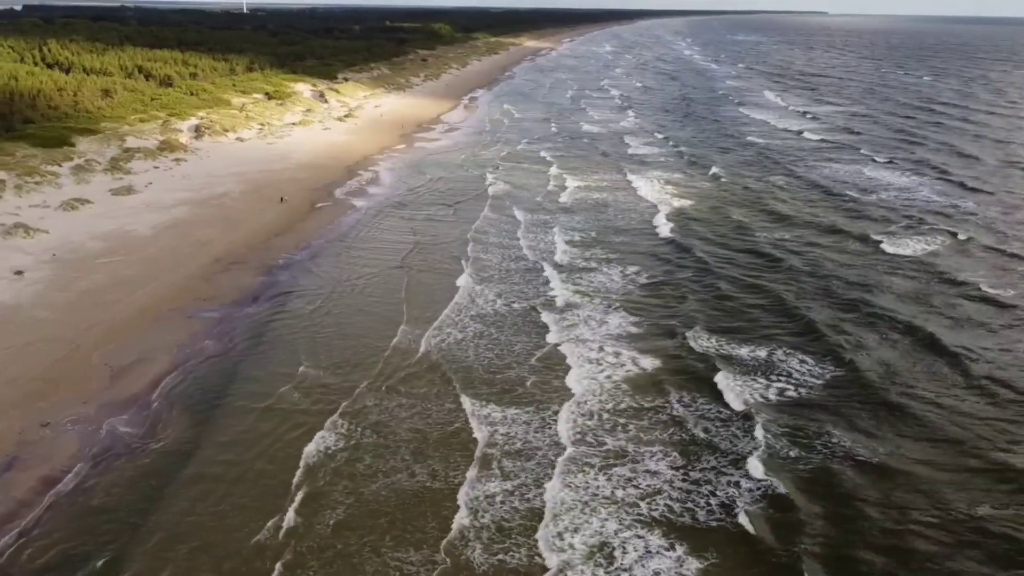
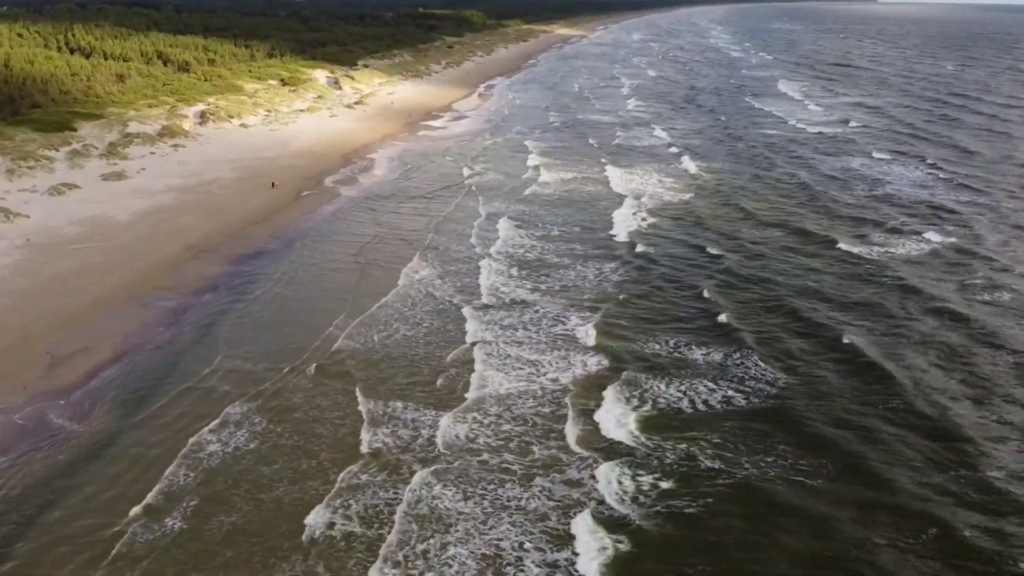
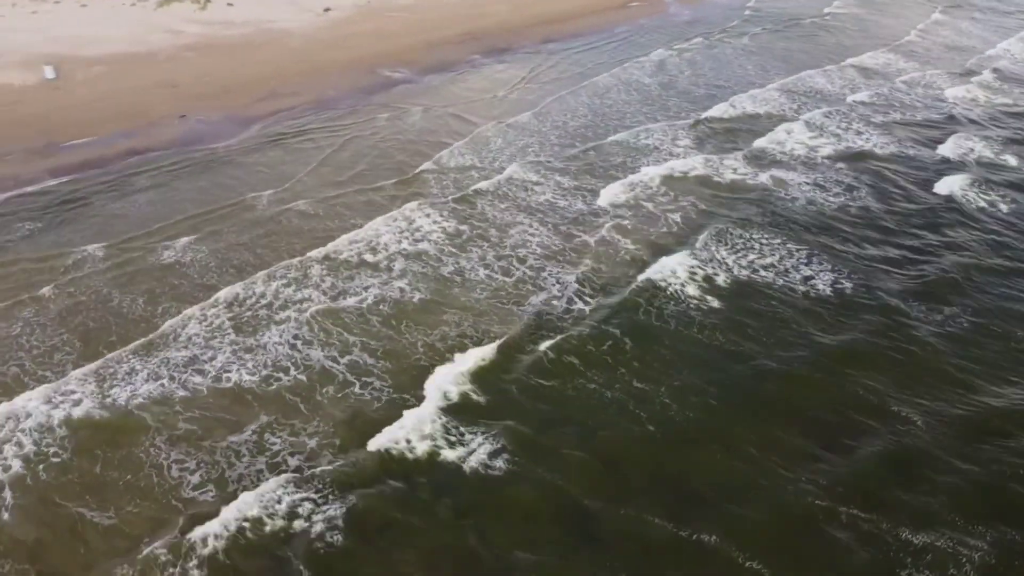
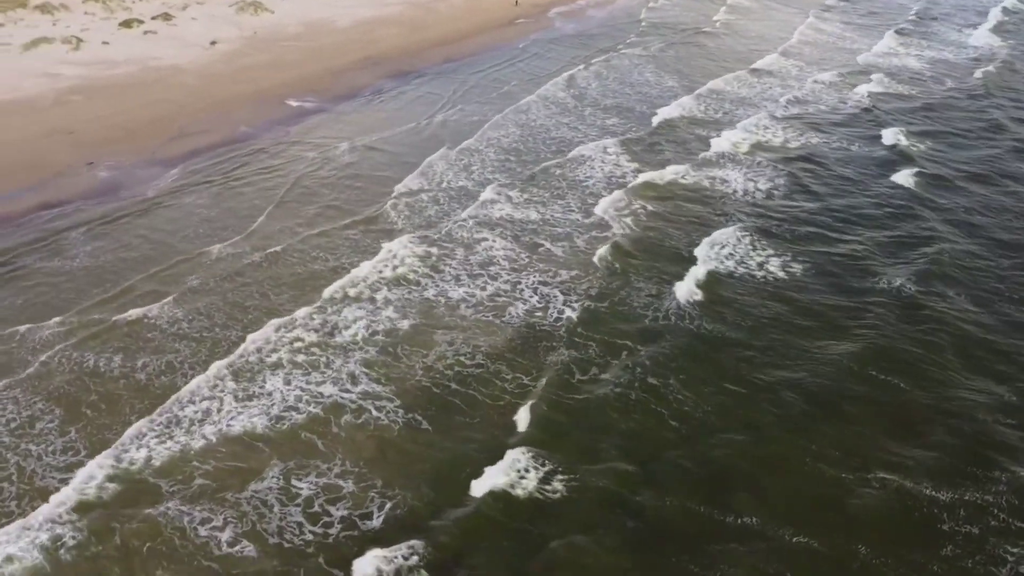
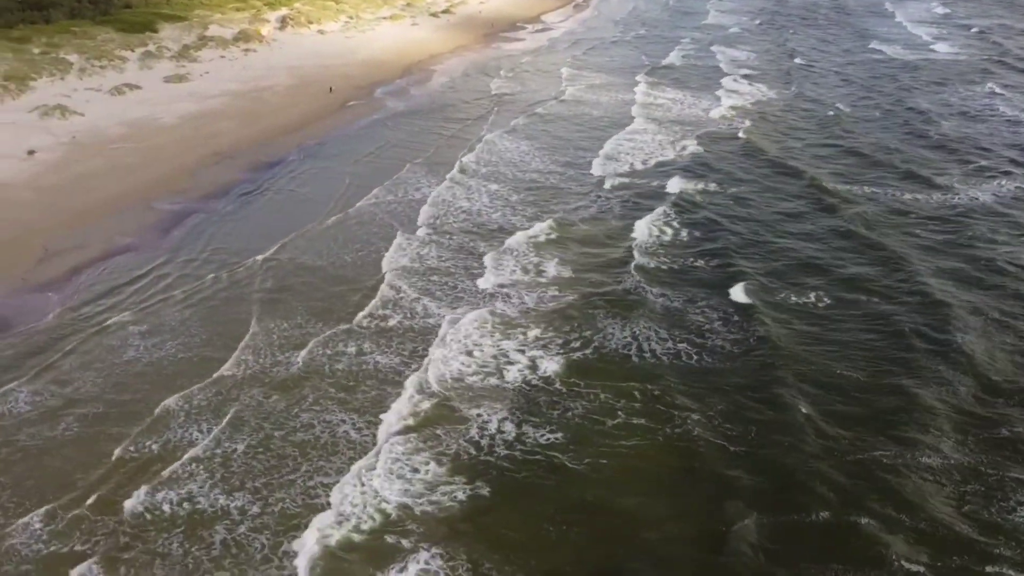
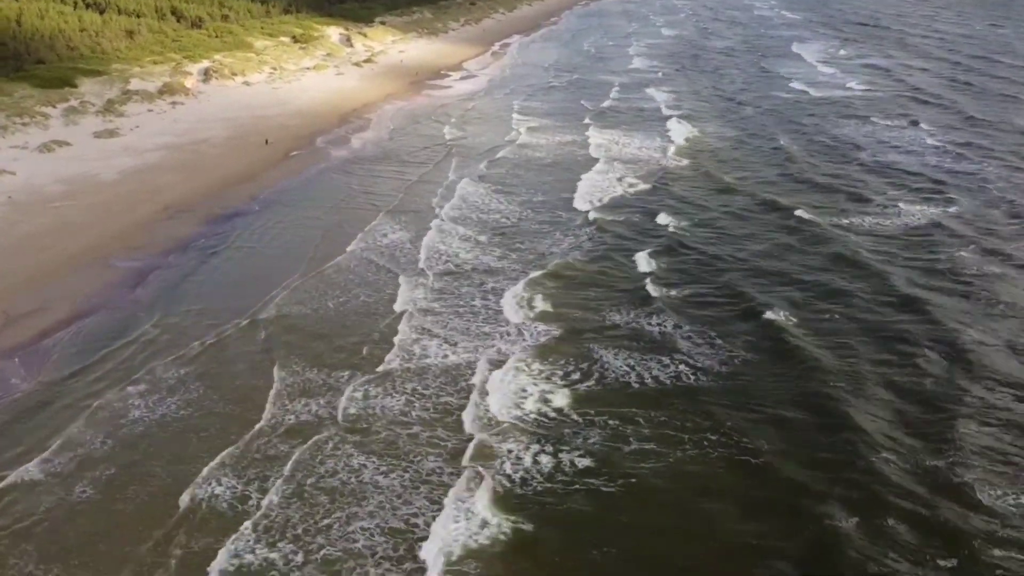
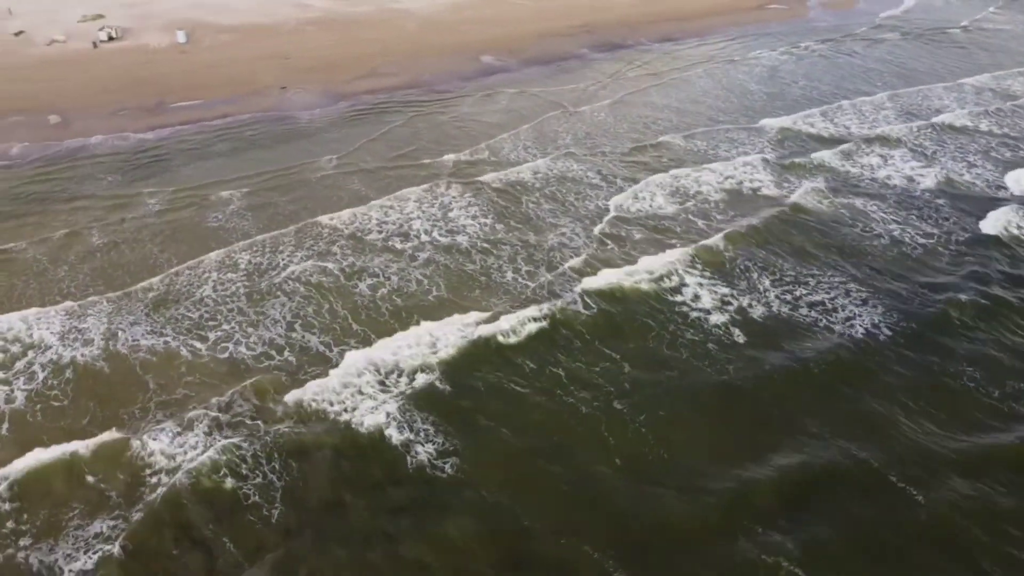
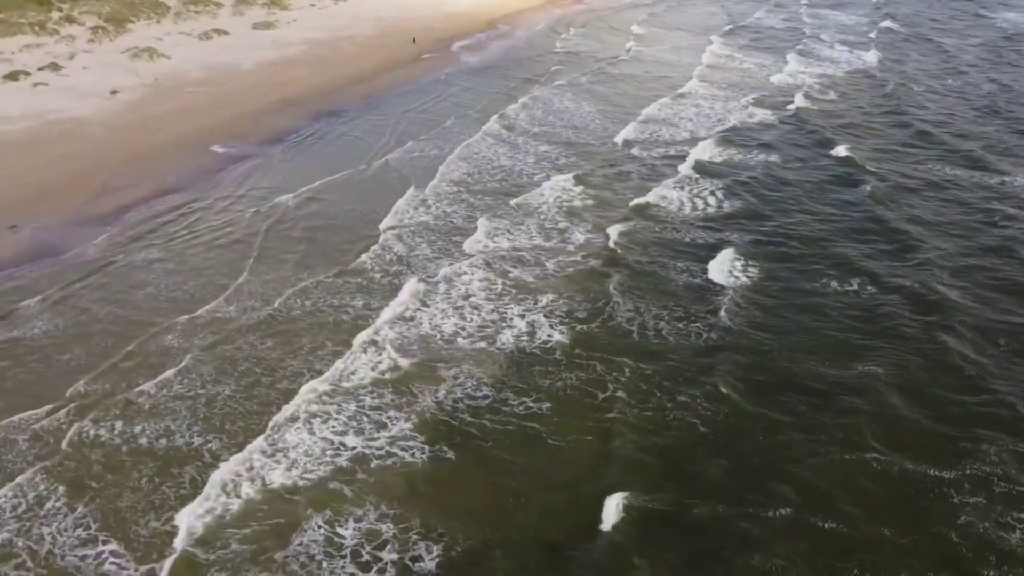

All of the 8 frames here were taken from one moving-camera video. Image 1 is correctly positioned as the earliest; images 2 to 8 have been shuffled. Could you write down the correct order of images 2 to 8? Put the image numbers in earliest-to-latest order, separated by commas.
2, 6, 5, 8, 4, 3, 7
